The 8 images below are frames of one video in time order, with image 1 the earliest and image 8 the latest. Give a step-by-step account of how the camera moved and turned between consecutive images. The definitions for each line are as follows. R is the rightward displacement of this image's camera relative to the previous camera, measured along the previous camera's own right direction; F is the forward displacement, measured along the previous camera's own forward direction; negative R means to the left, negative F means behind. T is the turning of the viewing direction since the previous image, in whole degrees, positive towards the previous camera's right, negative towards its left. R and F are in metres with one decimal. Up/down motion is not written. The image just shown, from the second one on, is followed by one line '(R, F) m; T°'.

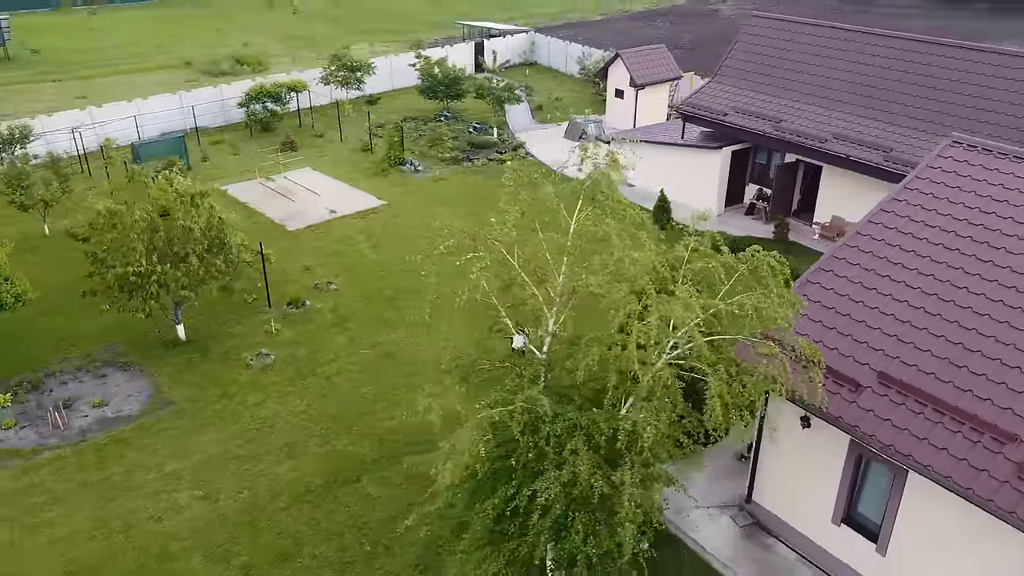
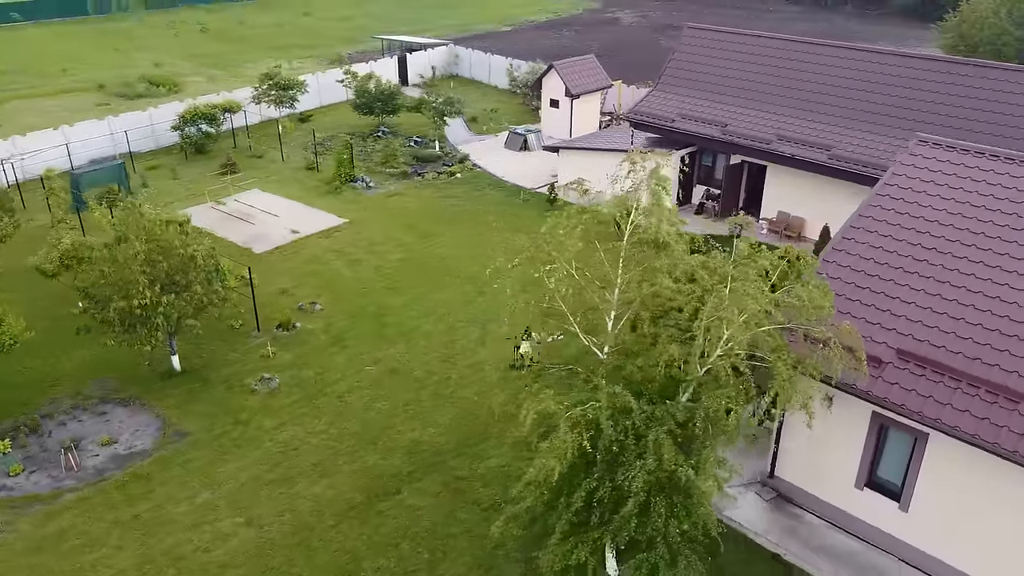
(-1.8, -0.4) m; +7°
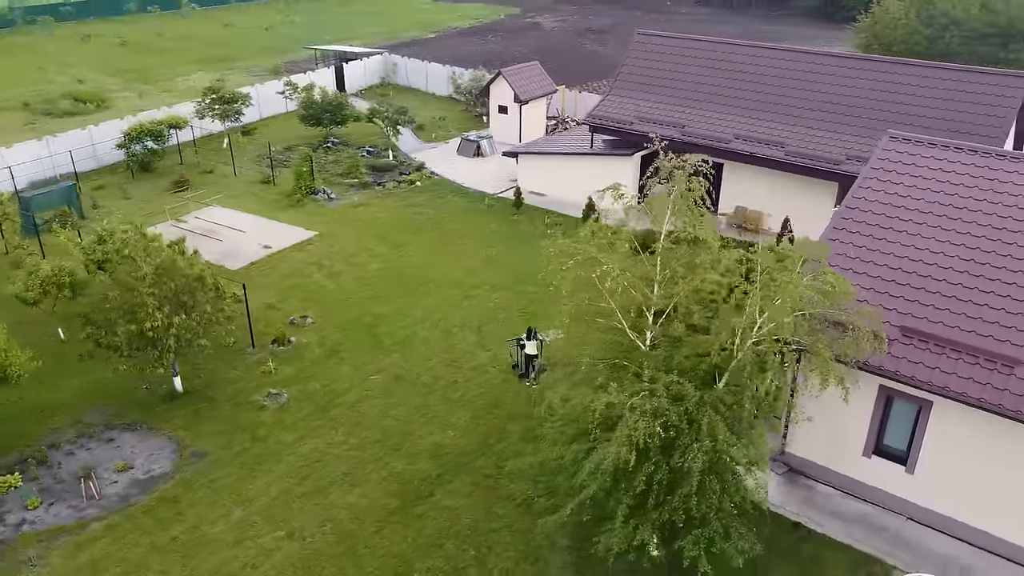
(-1.6, -0.4) m; +6°
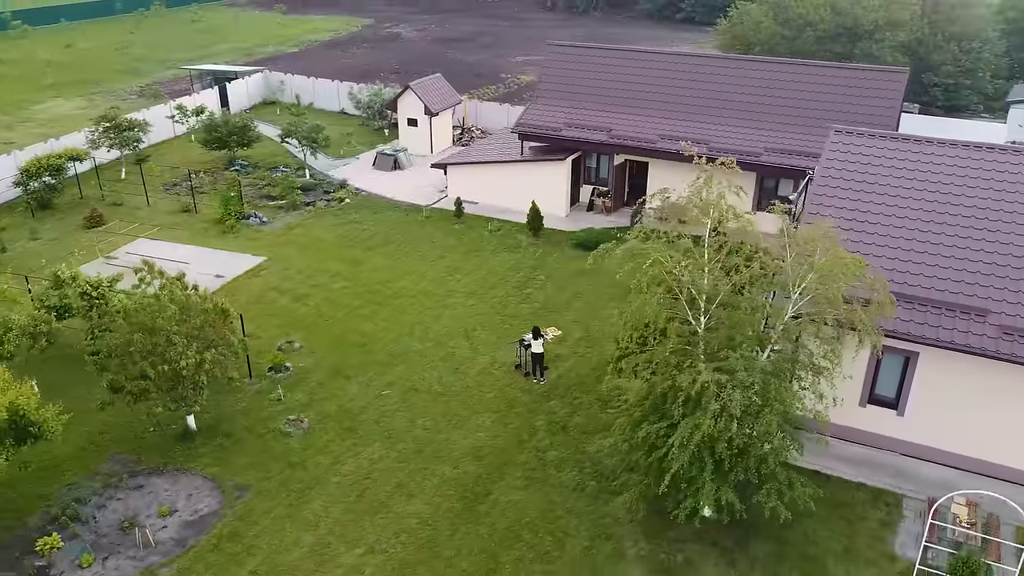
(-3.0, -0.6) m; +11°
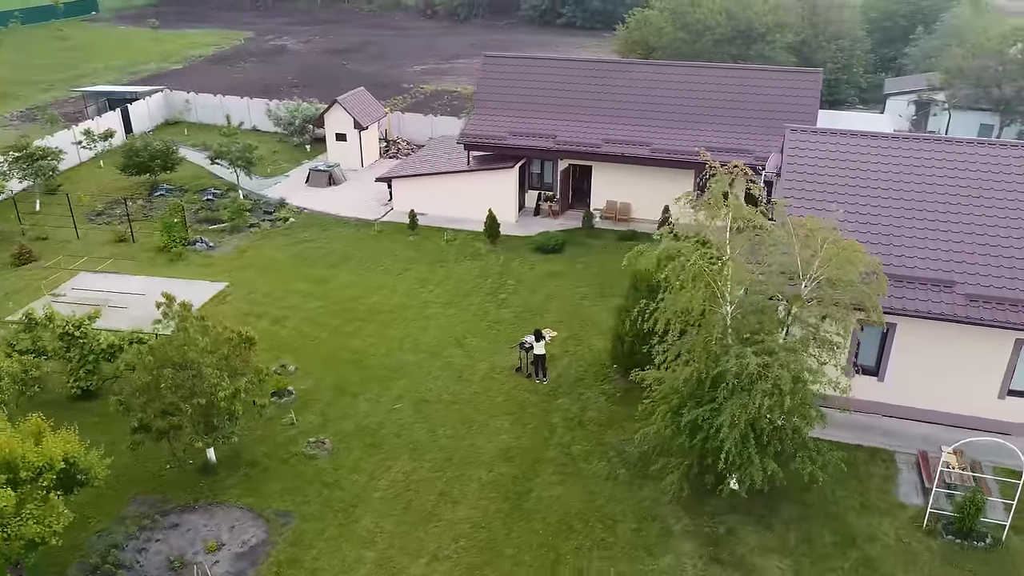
(-2.5, -0.4) m; +9°
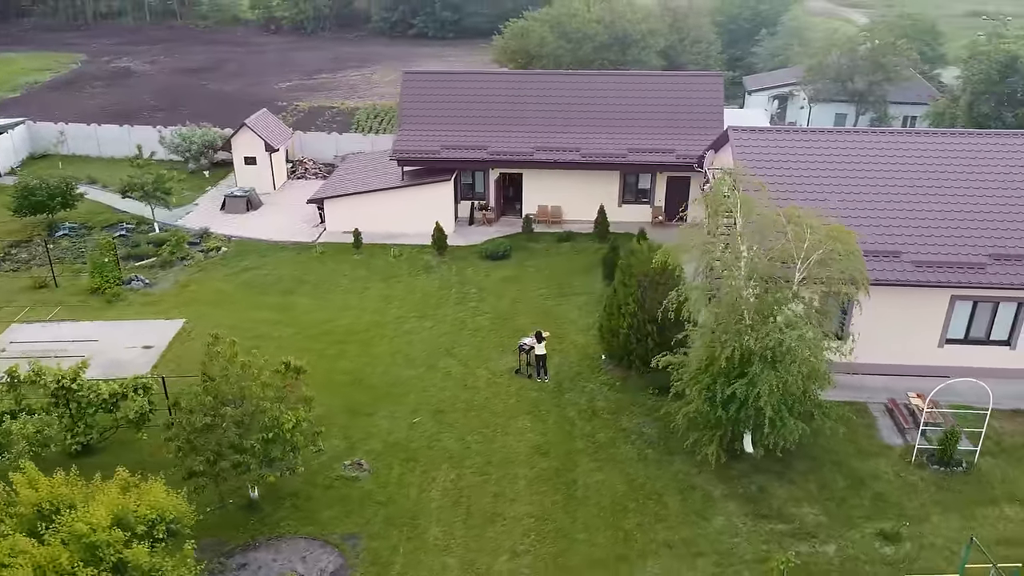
(-3.3, -0.5) m; +12°
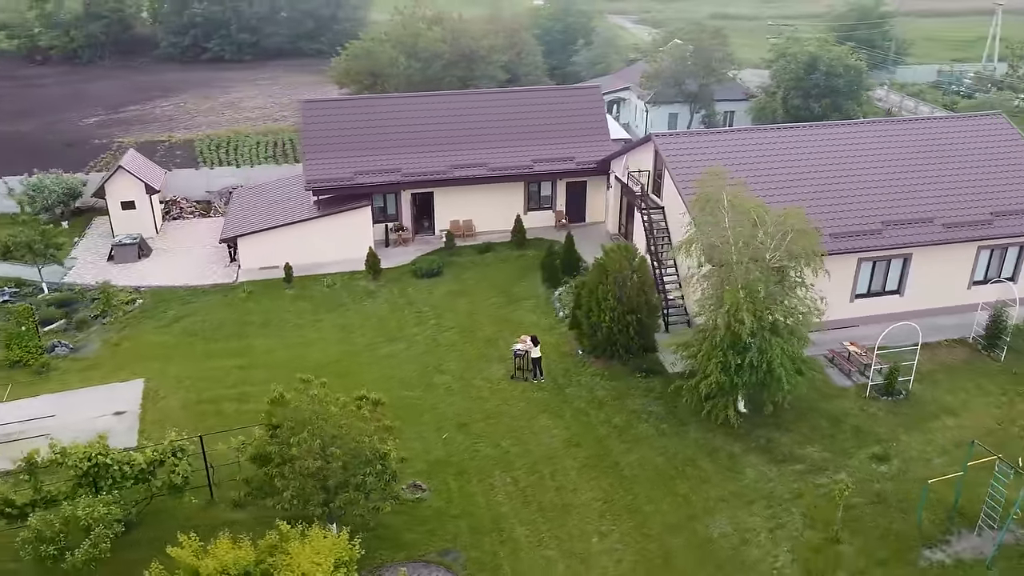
(-4.7, -0.4) m; +16°
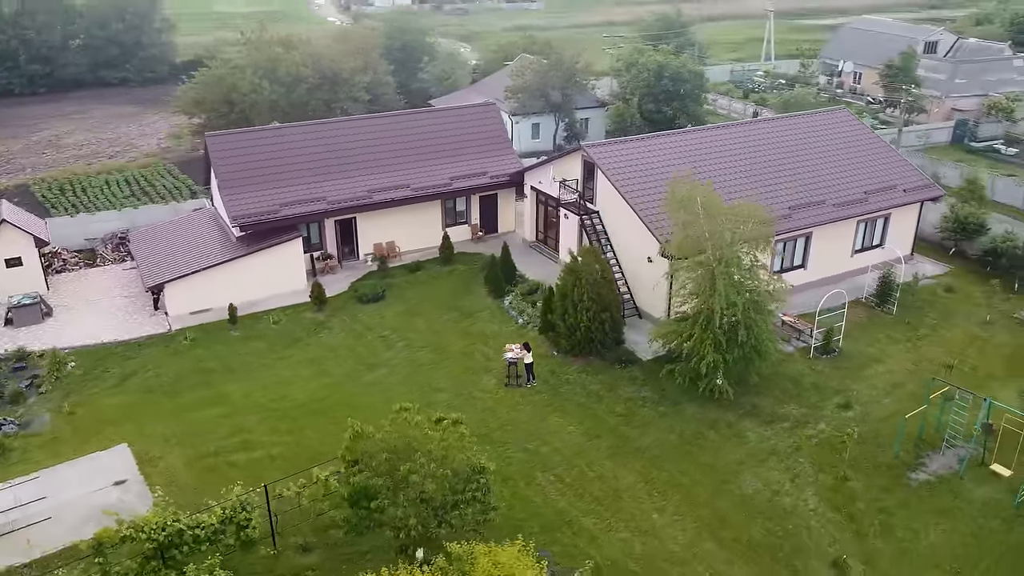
(-4.5, -0.3) m; +15°
